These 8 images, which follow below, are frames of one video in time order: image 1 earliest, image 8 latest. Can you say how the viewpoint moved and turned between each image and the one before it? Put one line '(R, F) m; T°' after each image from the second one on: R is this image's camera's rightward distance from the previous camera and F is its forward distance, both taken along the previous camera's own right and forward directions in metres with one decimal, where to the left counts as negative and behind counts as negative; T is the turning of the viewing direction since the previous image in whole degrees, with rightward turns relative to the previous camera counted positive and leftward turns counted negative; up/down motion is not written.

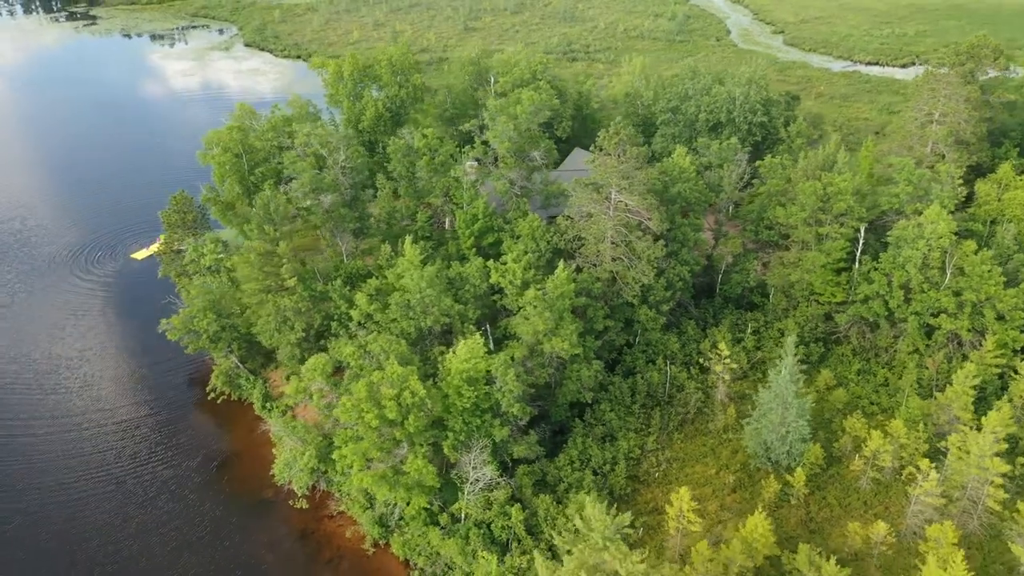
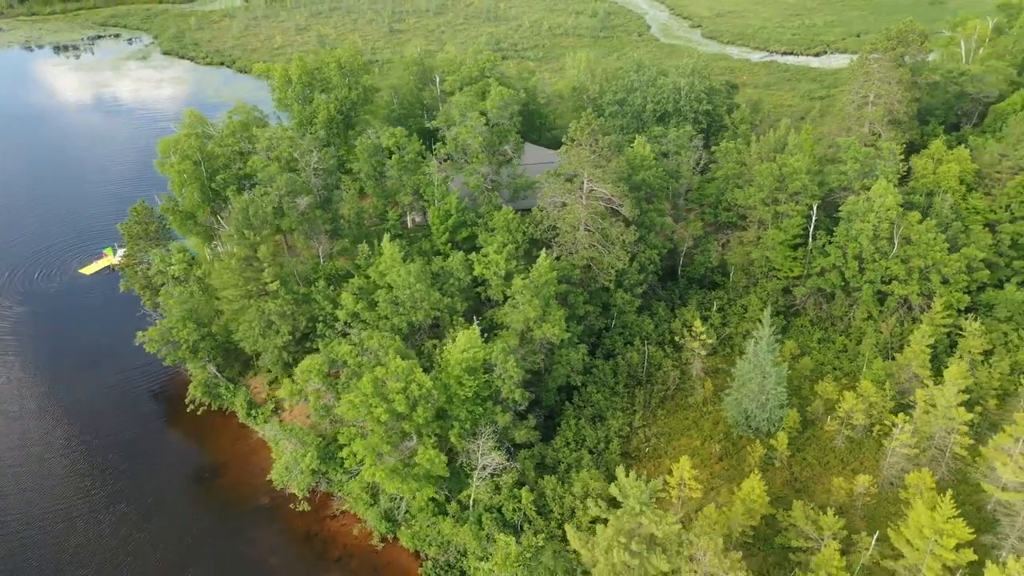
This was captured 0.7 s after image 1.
(-3.2, -0.7) m; +6°
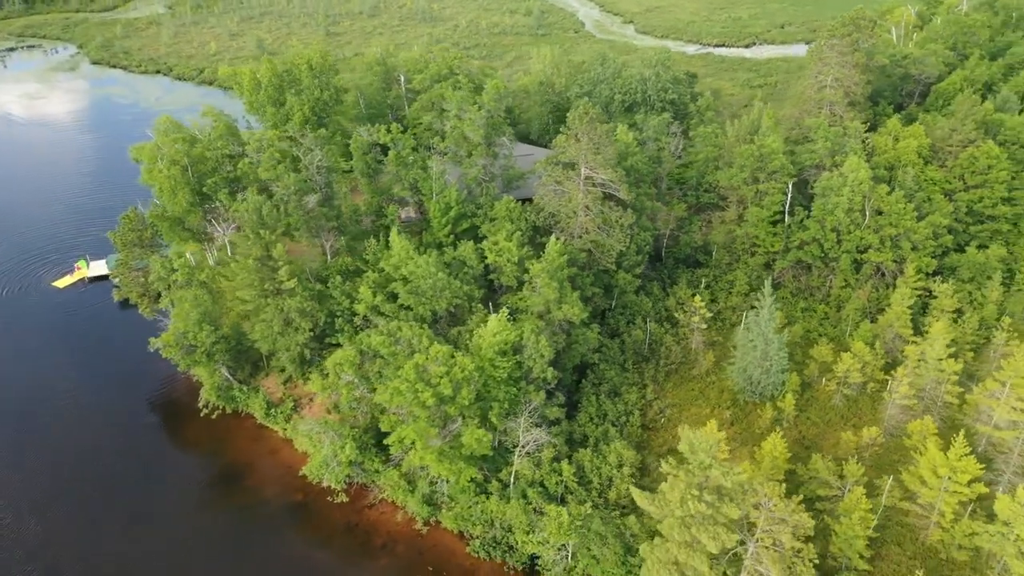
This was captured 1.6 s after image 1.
(-4.6, -1.0) m; +6°
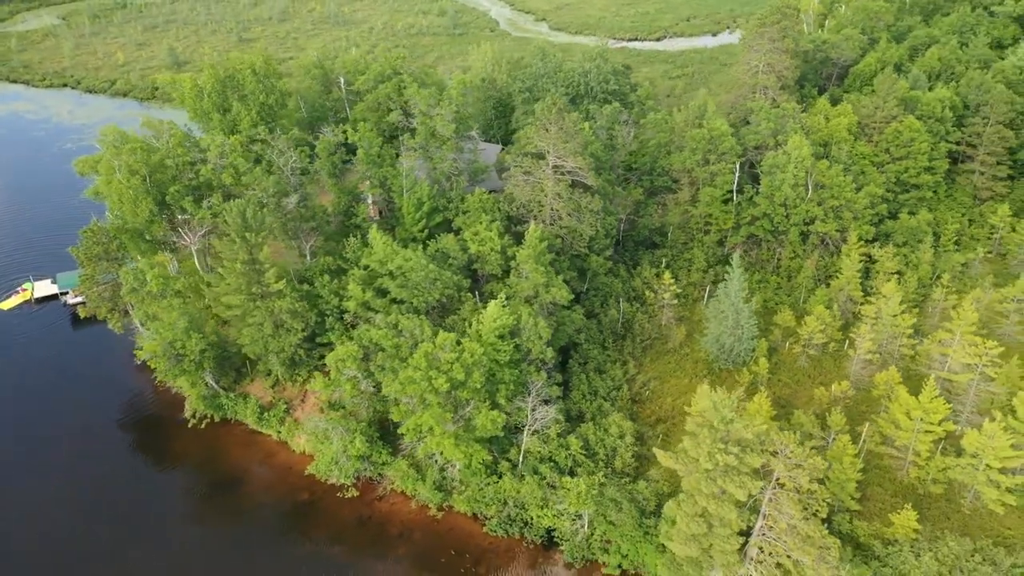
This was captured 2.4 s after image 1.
(-4.1, -1.0) m; +7°
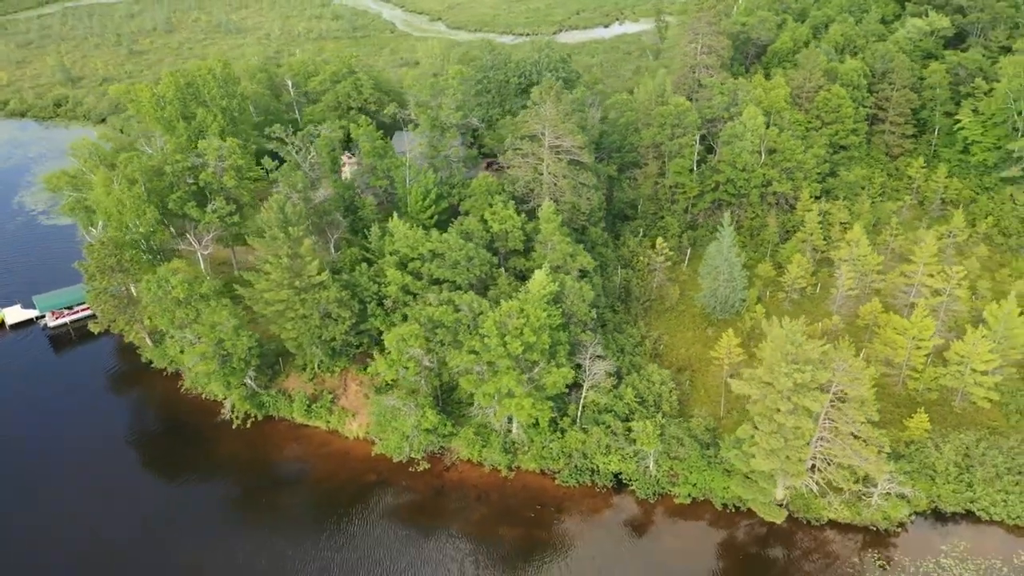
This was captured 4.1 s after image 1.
(-8.6, -1.9) m; +9°
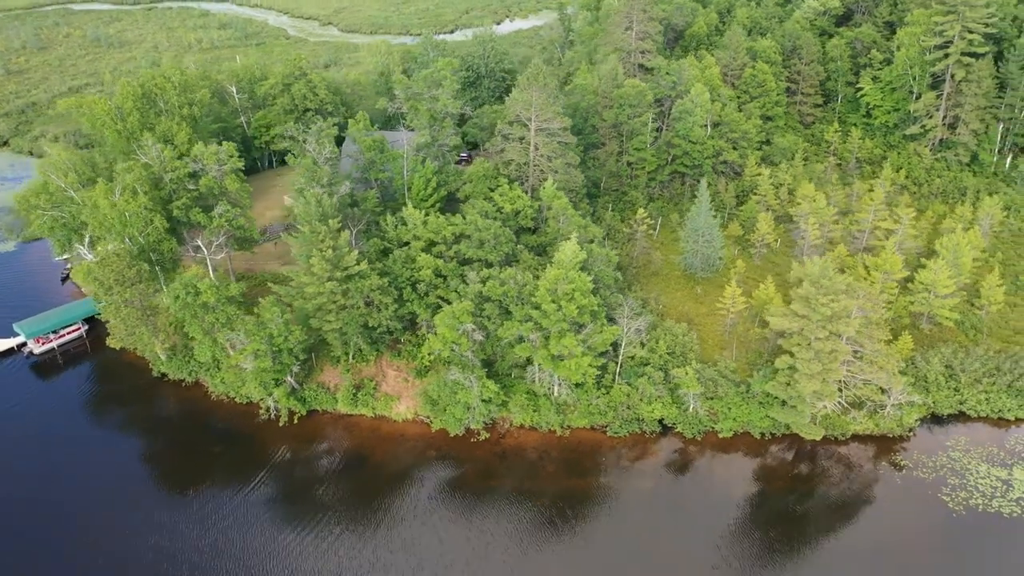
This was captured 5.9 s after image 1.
(-8.8, -1.7) m; +10°
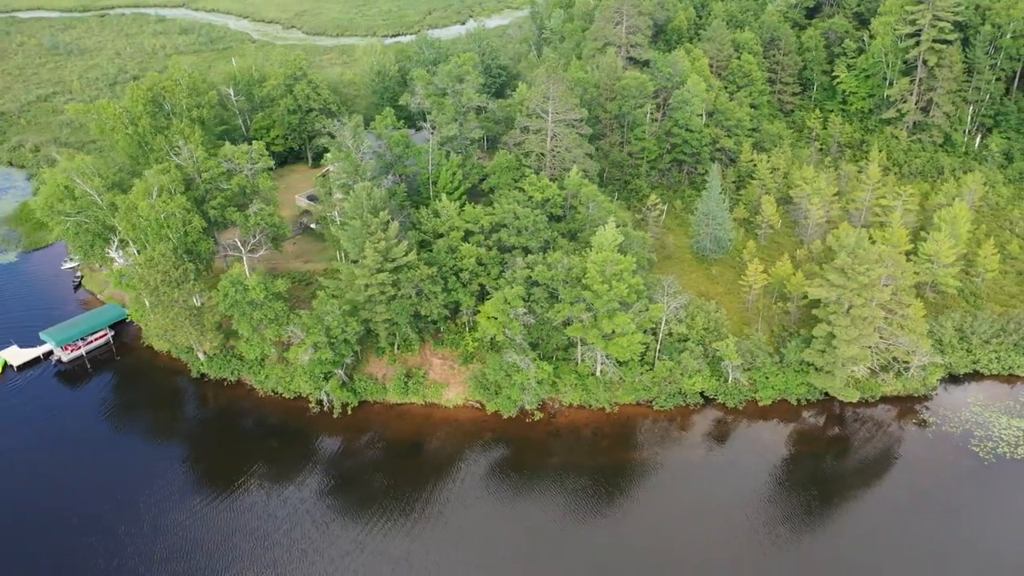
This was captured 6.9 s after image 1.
(-5.5, -1.2) m; +4°
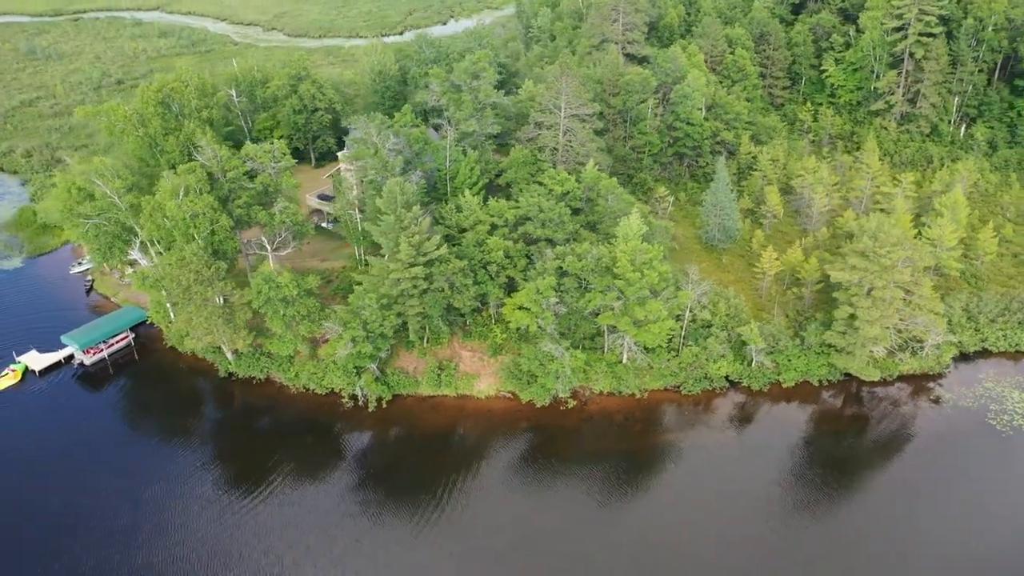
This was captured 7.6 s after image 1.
(-3.4, -0.7) m; +2°
